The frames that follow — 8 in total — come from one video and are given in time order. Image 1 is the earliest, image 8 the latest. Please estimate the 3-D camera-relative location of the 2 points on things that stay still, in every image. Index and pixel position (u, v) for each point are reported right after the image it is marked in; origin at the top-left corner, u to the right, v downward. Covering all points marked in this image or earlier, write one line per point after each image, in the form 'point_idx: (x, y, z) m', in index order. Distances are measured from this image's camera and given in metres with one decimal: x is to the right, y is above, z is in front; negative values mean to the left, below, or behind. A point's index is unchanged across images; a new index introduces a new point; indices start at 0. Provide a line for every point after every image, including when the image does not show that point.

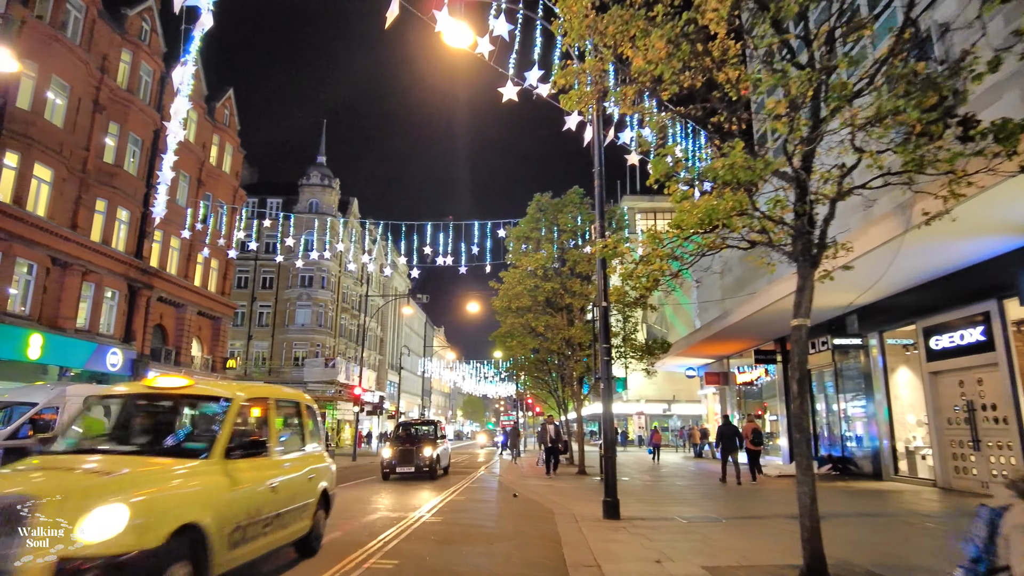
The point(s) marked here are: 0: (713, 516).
0: (+3.3, -3.7, +10.6) m
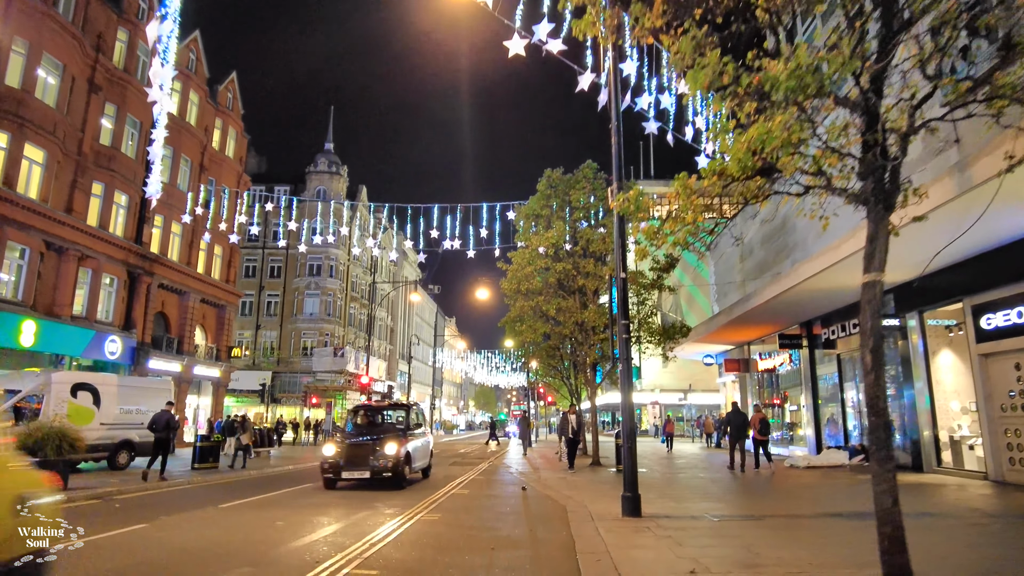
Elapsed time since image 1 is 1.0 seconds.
0: (+3.4, -3.3, +9.4) m
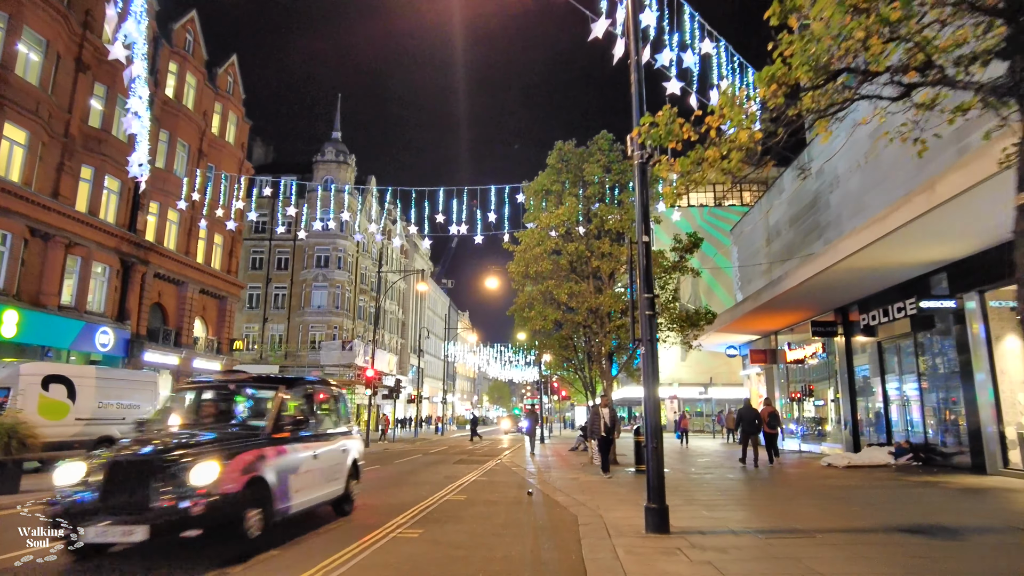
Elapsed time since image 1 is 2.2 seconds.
0: (+3.4, -2.9, +7.8) m
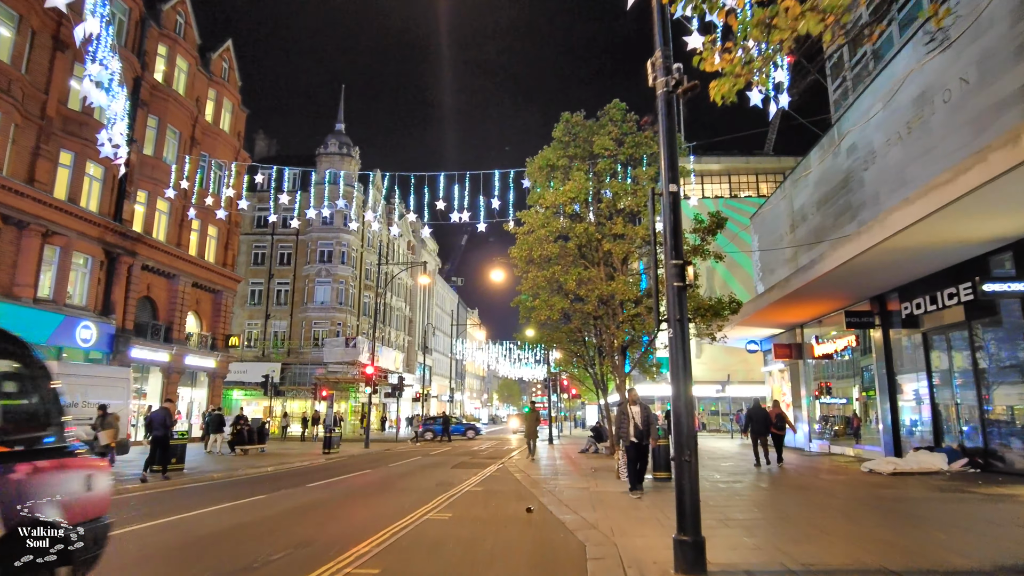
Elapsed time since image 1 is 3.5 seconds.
0: (+3.3, -2.6, +6.0) m
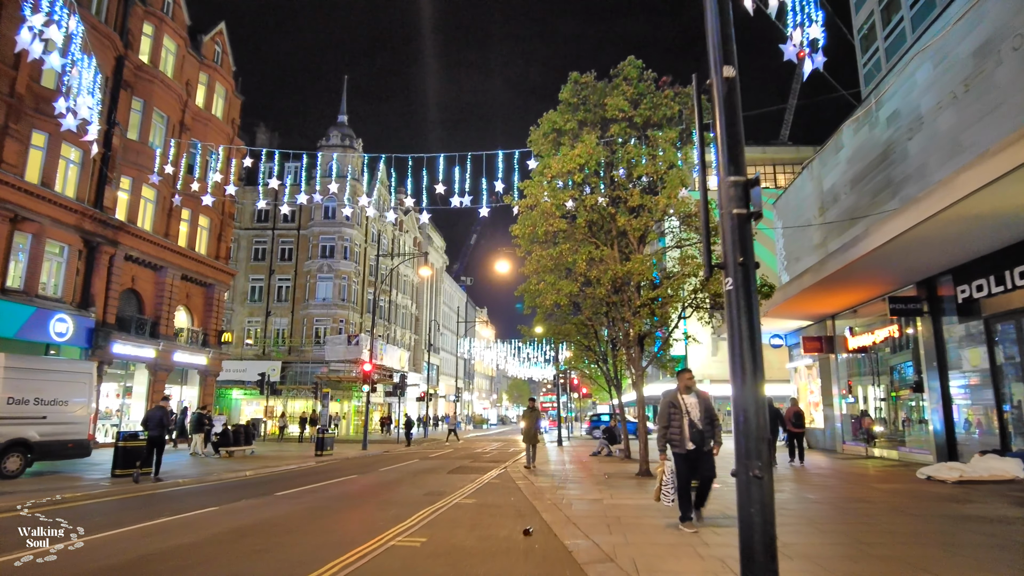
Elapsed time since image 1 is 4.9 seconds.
0: (+3.2, -2.1, +4.1) m
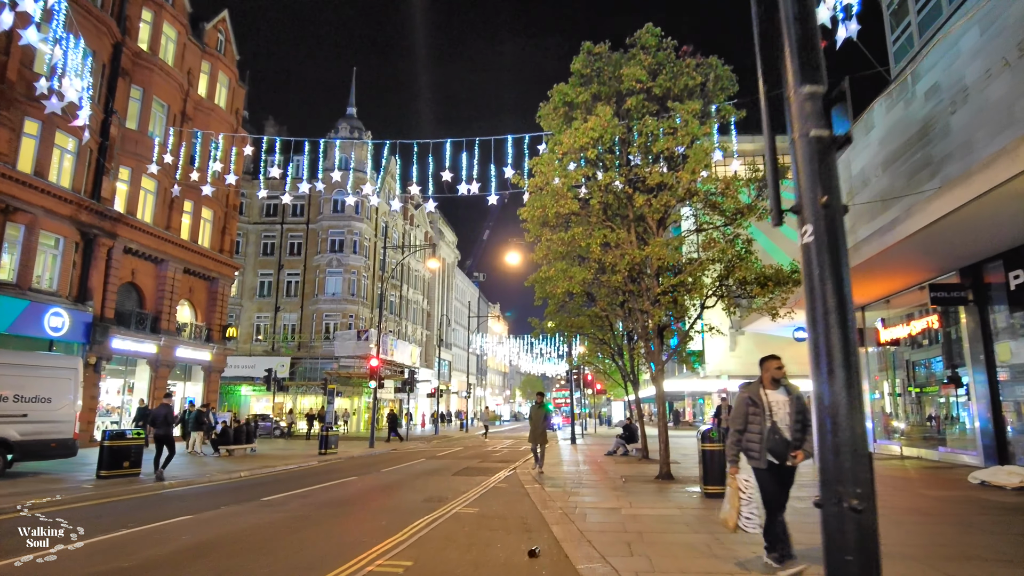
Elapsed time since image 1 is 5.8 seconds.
0: (+3.2, -1.9, +2.9) m
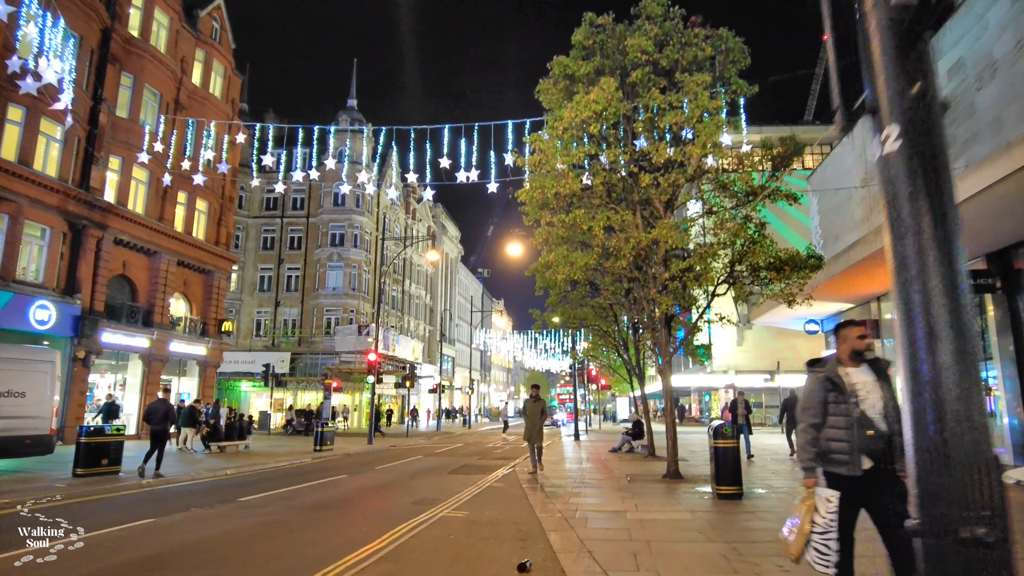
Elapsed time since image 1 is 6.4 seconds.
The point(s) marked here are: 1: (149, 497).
0: (+3.1, -1.7, +2.1) m
1: (-7.4, -4.2, +12.8) m
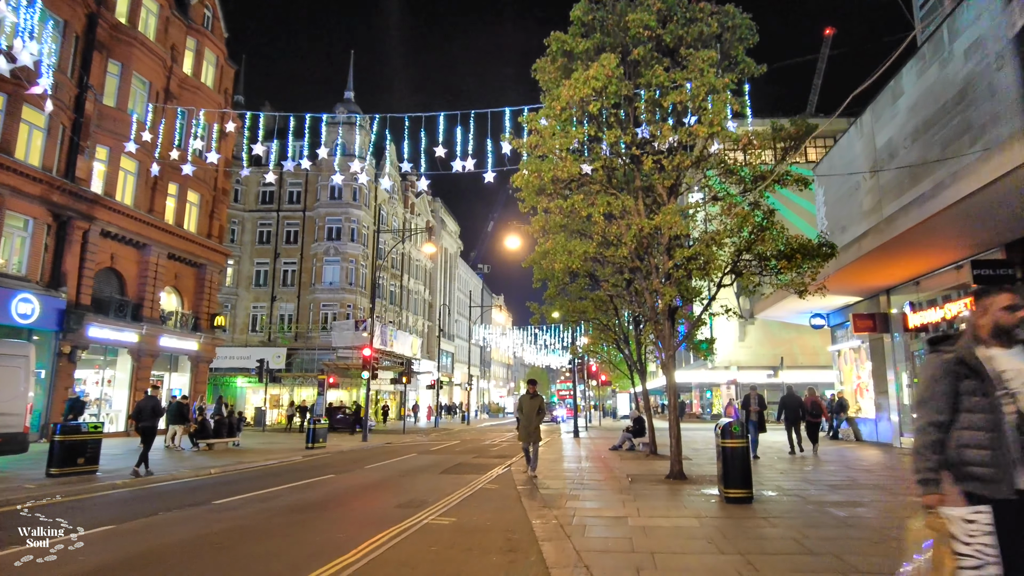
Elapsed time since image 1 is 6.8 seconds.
0: (+2.9, -1.6, +1.5) m
1: (-7.5, -4.0, +12.2) m
